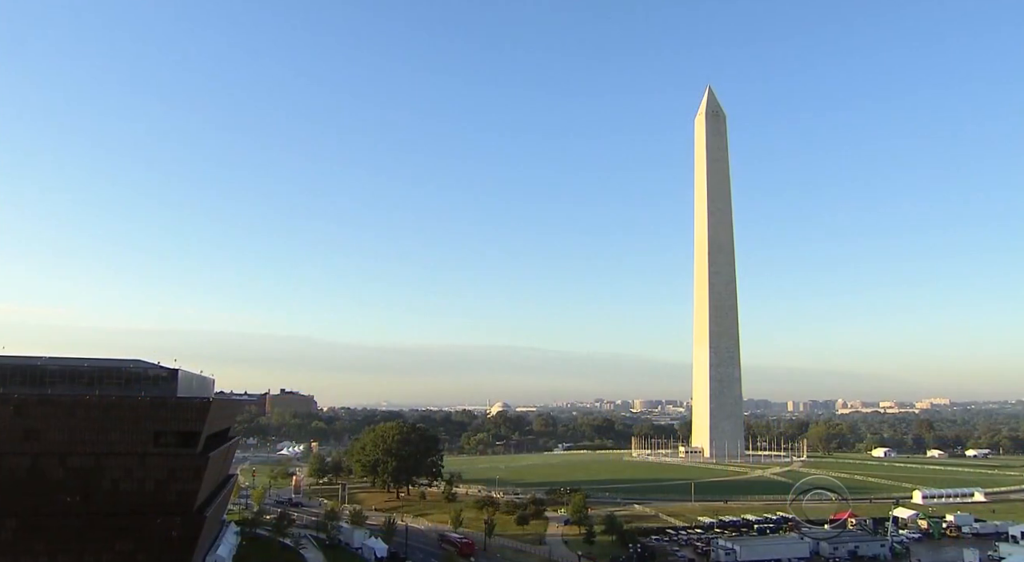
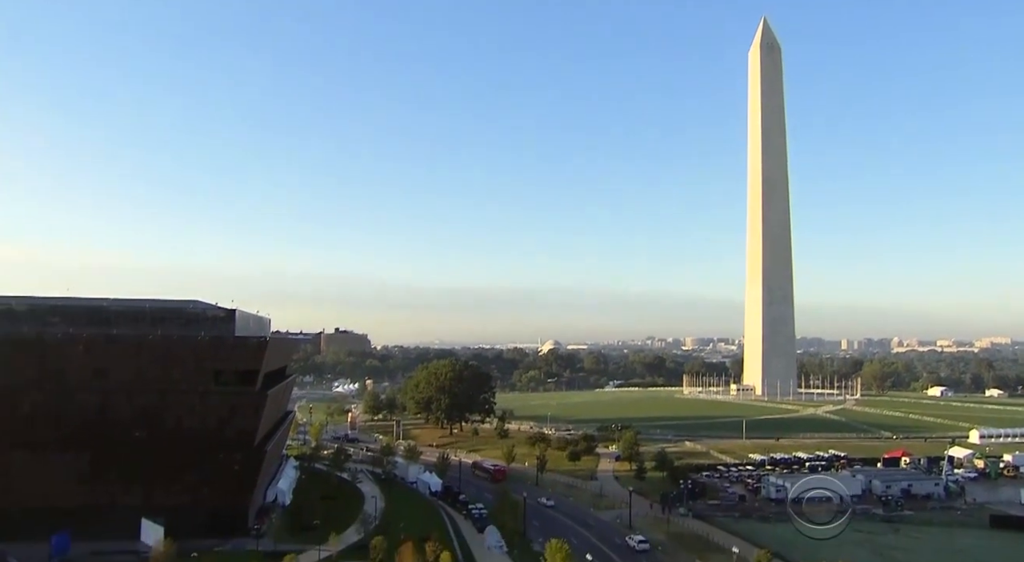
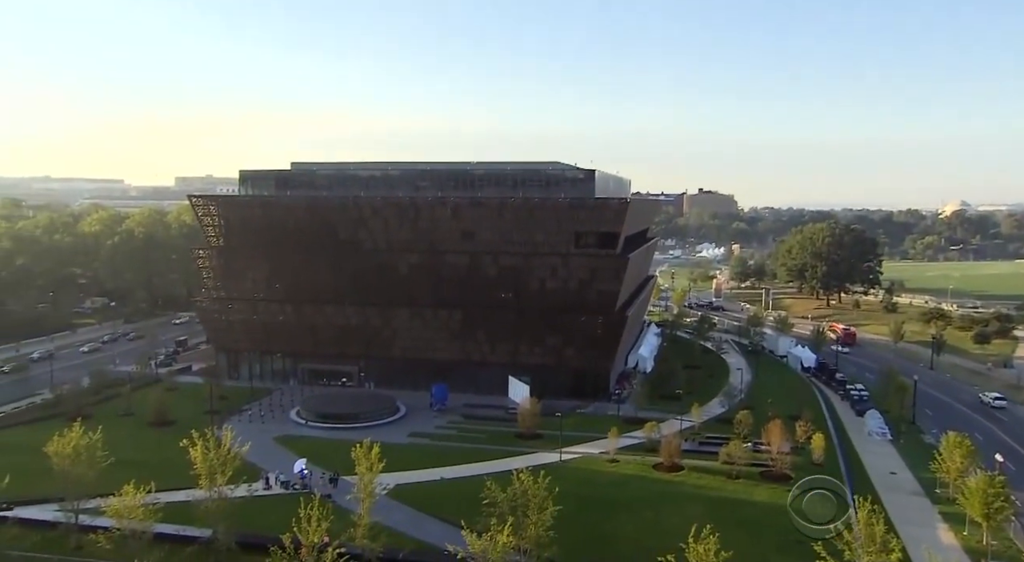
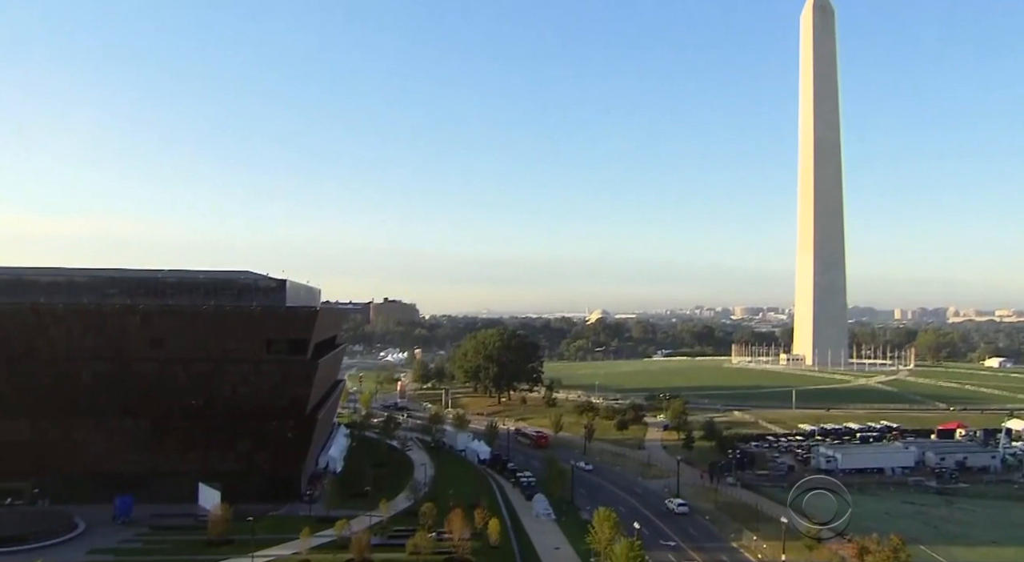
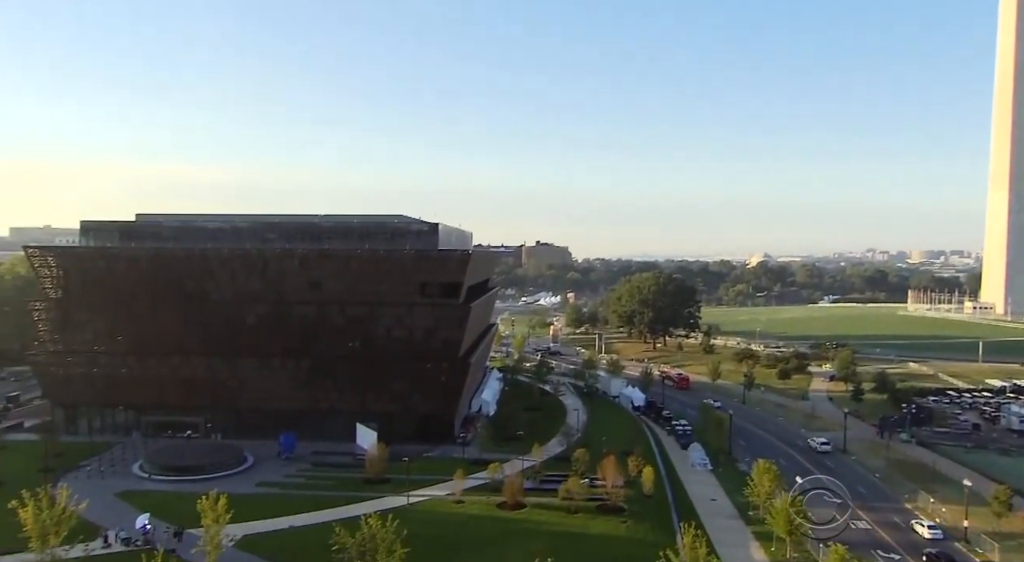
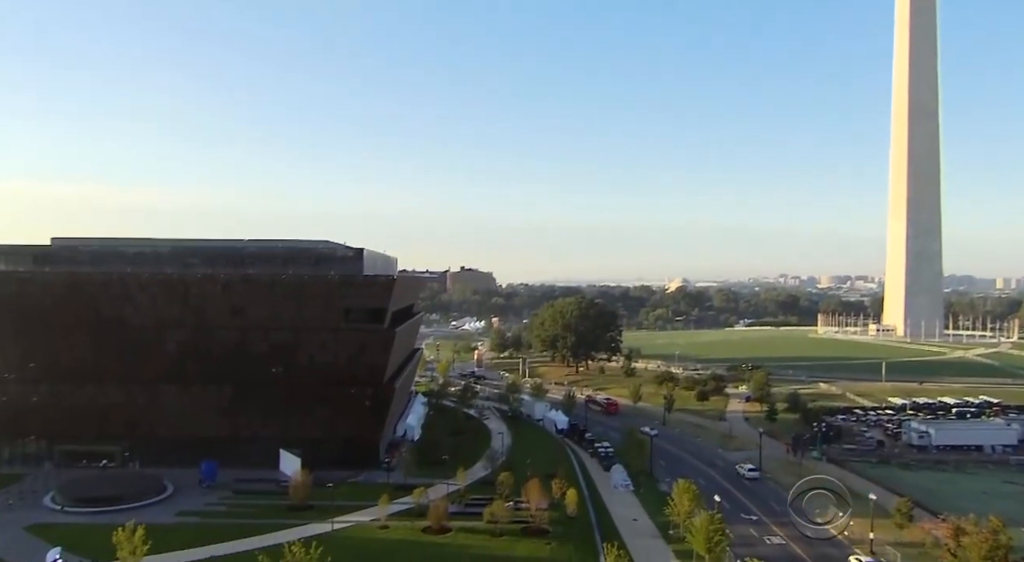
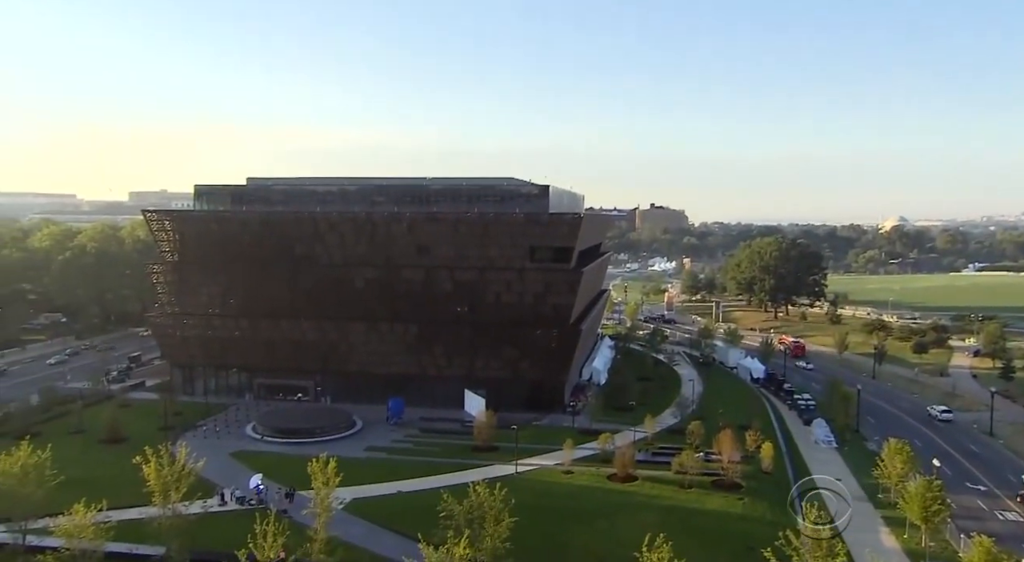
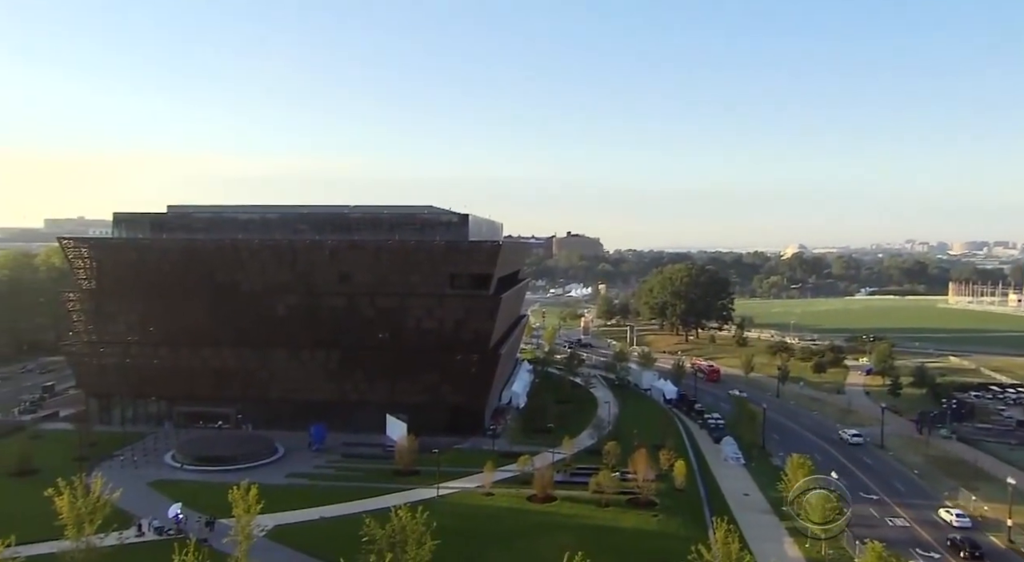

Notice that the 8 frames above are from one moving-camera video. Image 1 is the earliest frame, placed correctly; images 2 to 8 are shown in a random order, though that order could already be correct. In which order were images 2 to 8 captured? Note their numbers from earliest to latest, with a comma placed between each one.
2, 4, 6, 5, 8, 7, 3
